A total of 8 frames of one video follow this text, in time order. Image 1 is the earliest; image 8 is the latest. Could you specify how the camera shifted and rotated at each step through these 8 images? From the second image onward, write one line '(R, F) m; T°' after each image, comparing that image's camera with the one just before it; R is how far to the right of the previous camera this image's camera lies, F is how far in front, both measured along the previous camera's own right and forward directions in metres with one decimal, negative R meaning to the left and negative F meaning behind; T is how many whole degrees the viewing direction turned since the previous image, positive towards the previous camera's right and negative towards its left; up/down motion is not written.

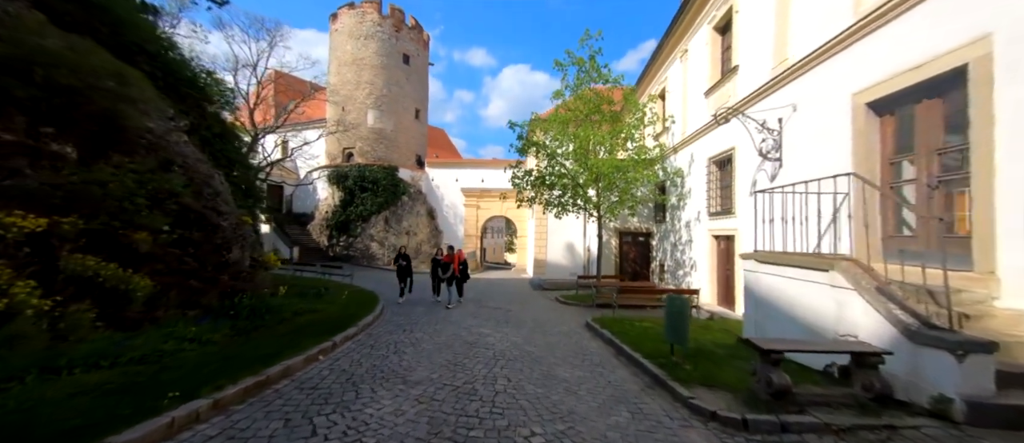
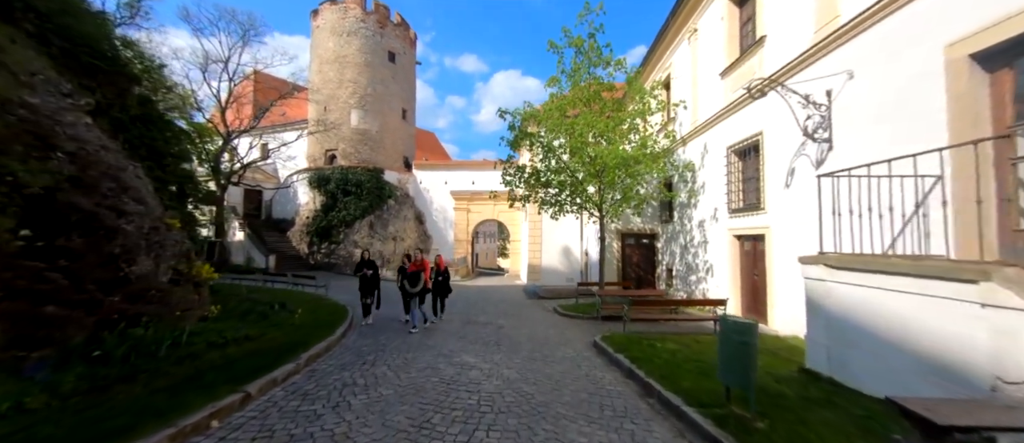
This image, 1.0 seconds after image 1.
(0.0, +1.4) m; +1°
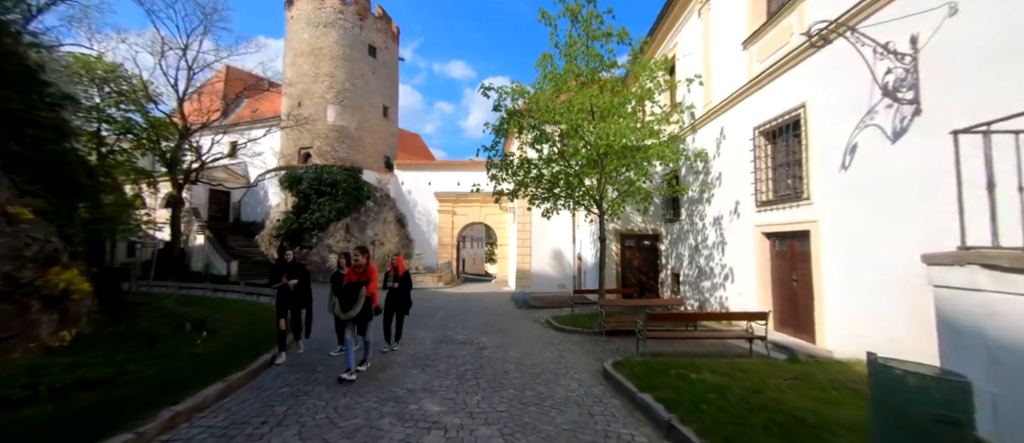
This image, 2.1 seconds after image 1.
(+0.1, +1.6) m; +2°
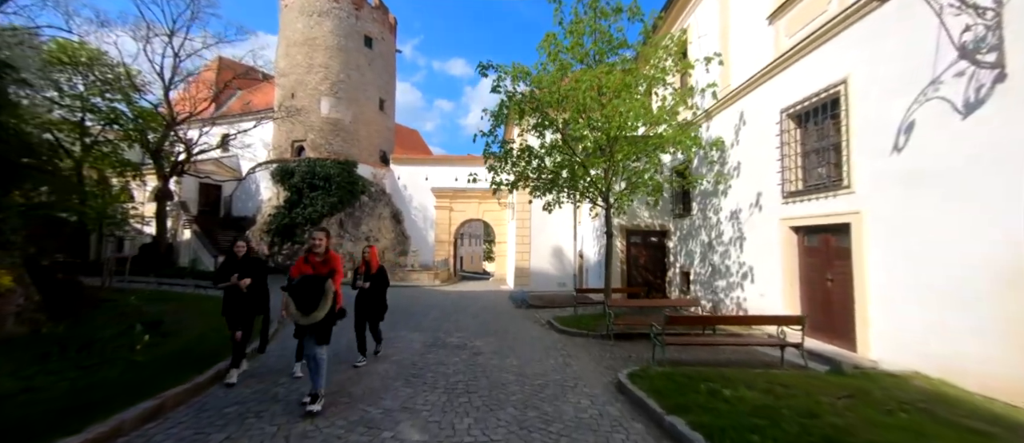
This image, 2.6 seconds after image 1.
(0.0, +0.7) m; 0°
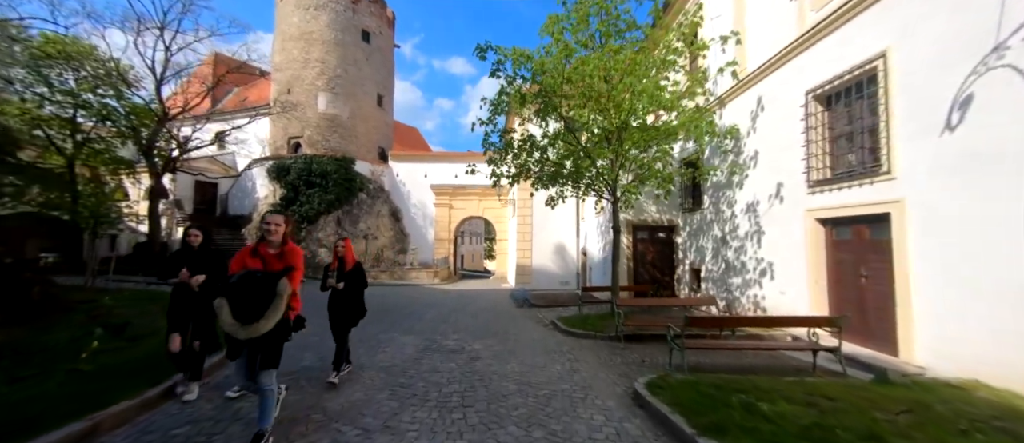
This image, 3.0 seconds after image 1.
(0.0, +0.5) m; 0°
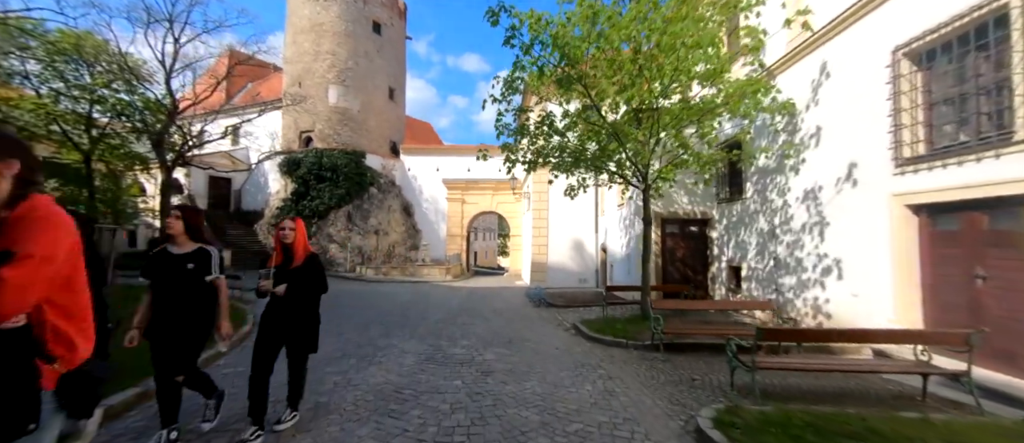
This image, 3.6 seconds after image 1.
(-0.1, +1.0) m; -2°
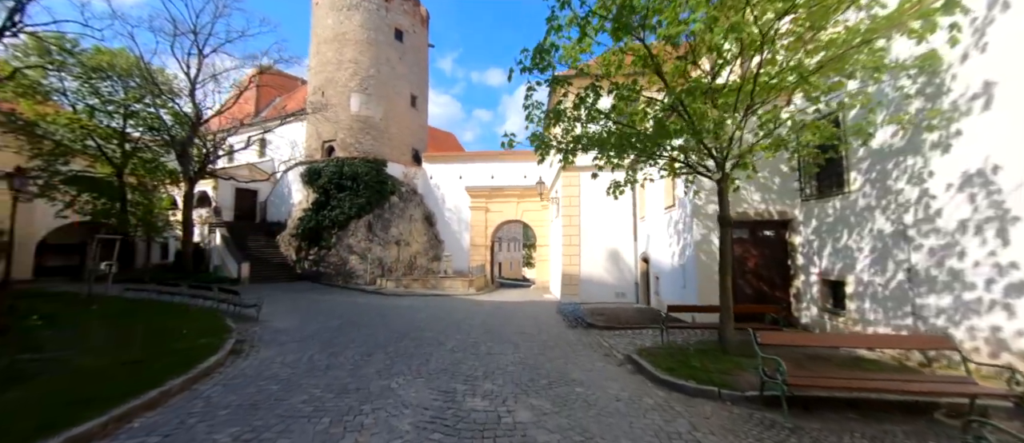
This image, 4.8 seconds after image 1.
(-0.2, +1.6) m; -4°
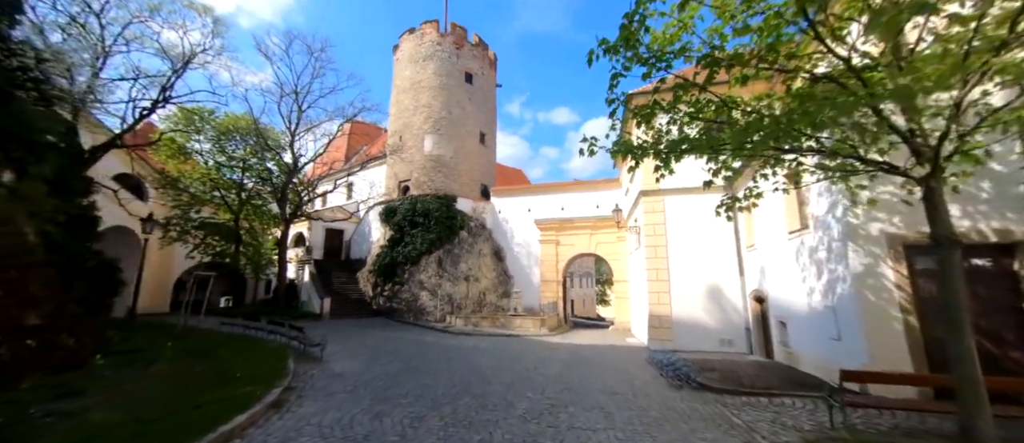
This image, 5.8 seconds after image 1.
(-0.2, +1.4) m; -10°
